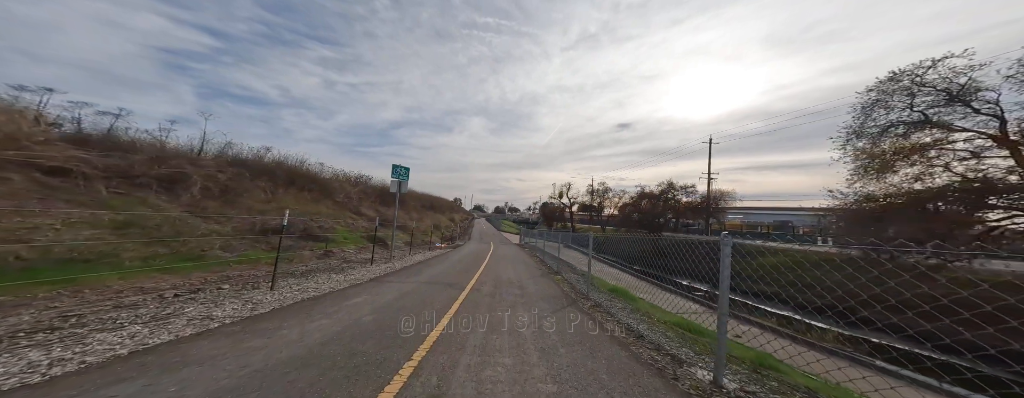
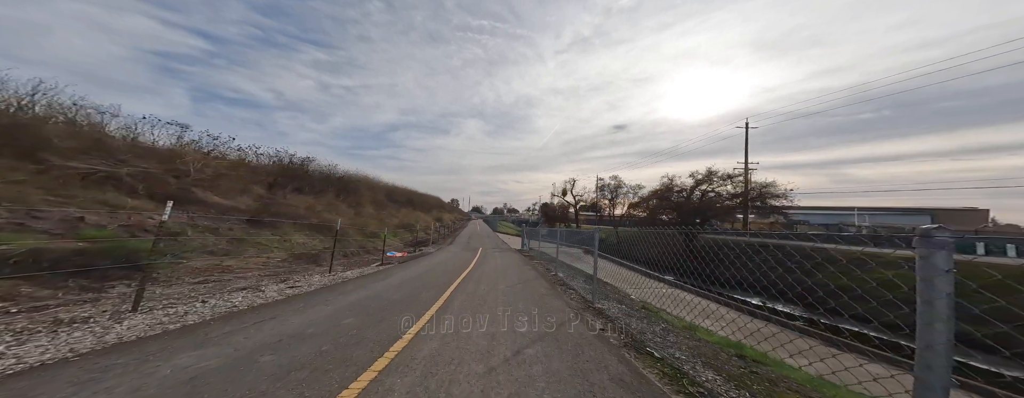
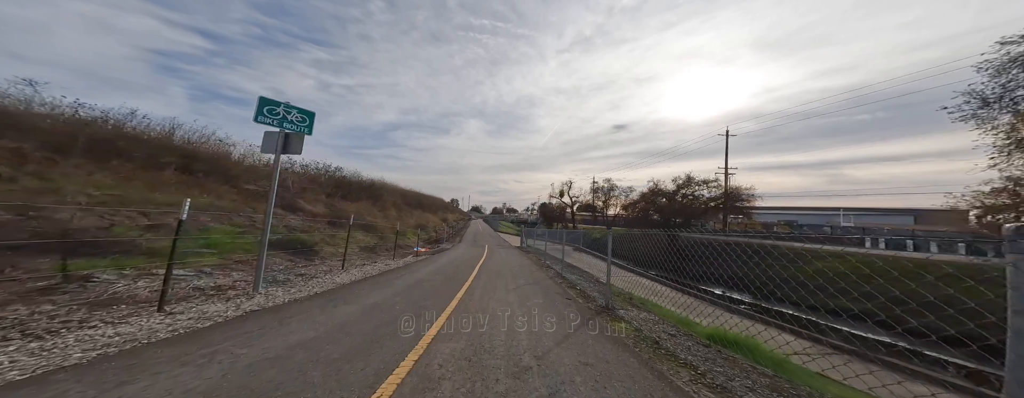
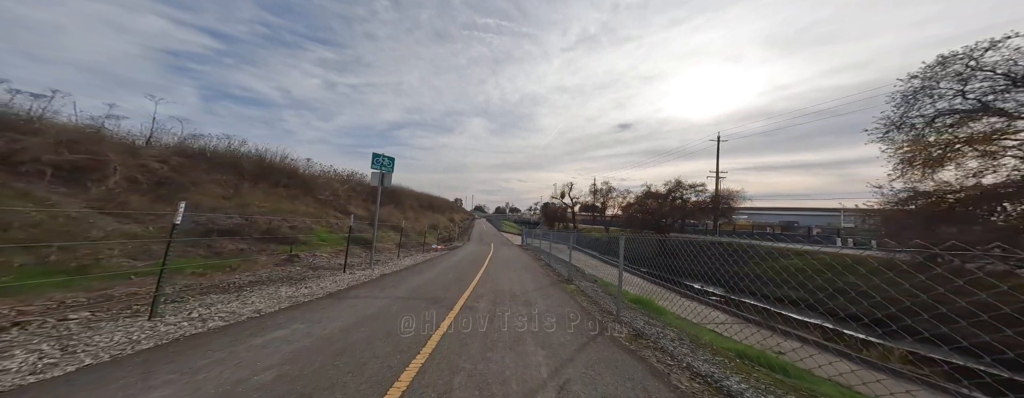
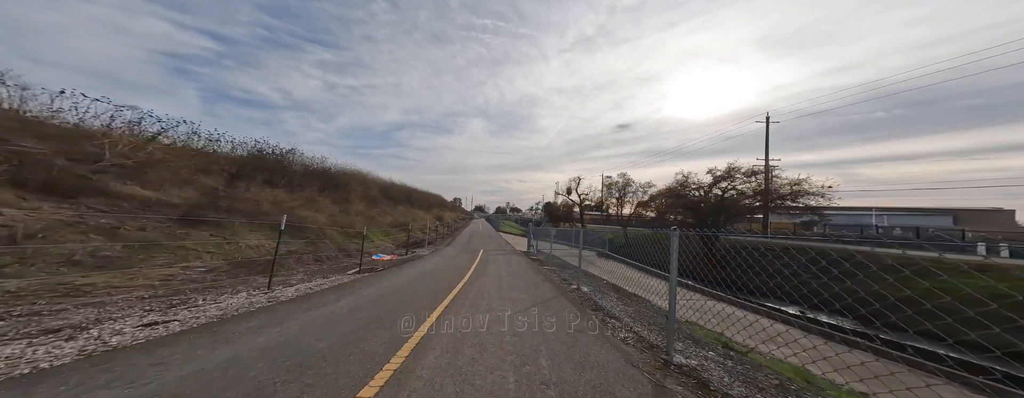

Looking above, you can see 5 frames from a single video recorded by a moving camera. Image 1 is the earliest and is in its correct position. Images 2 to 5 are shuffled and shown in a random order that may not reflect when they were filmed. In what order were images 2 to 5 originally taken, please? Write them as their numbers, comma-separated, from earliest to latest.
4, 3, 2, 5
